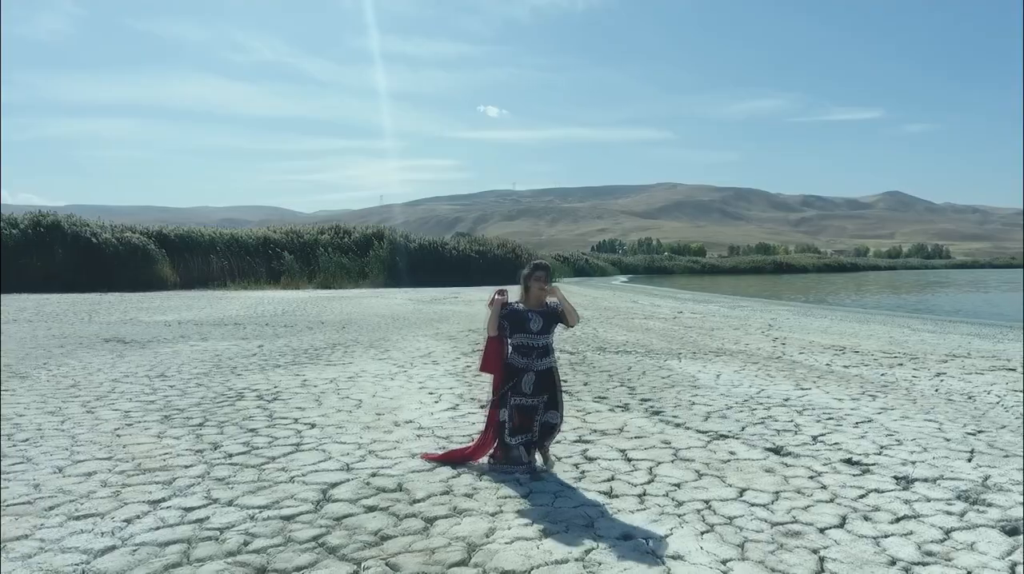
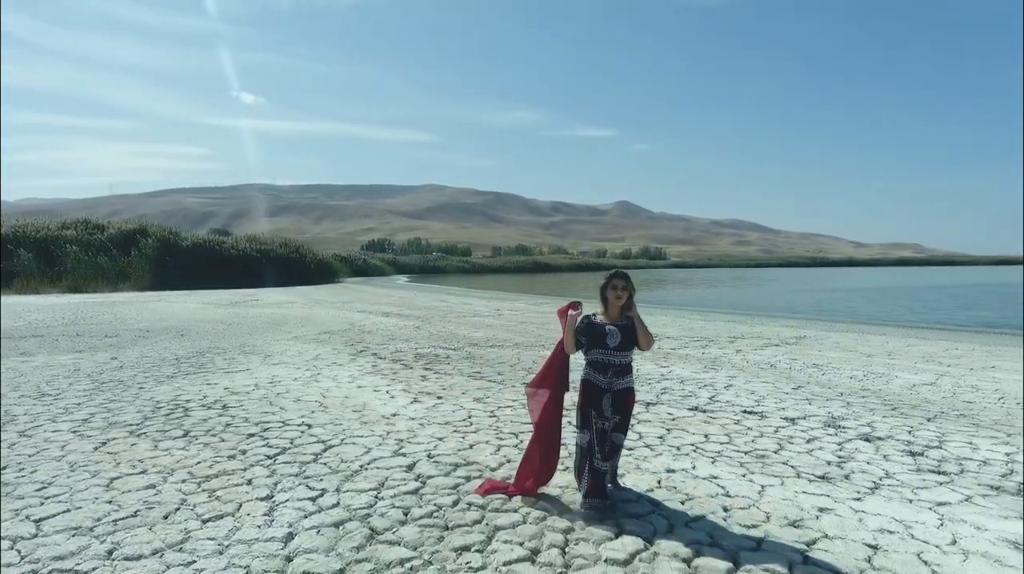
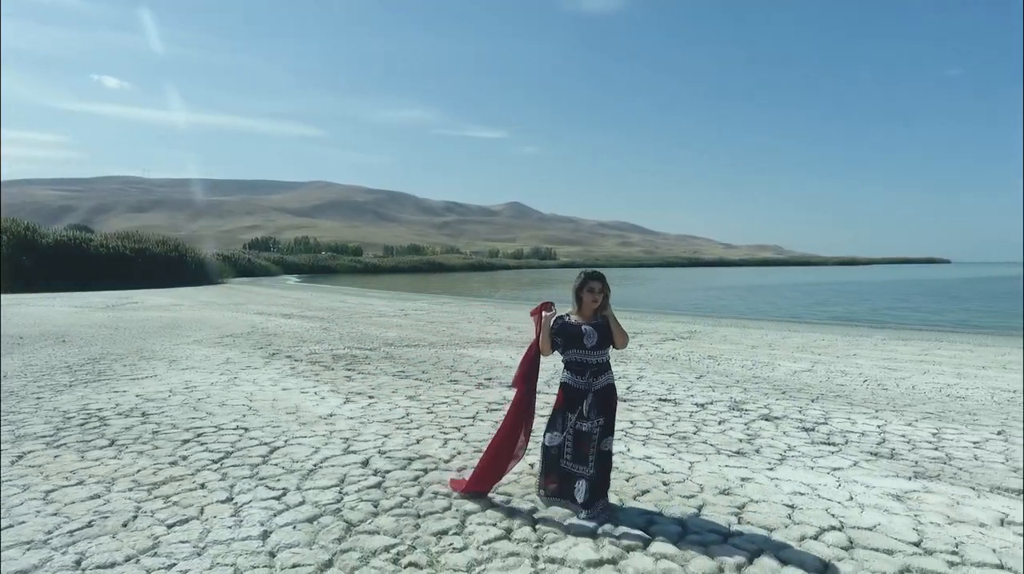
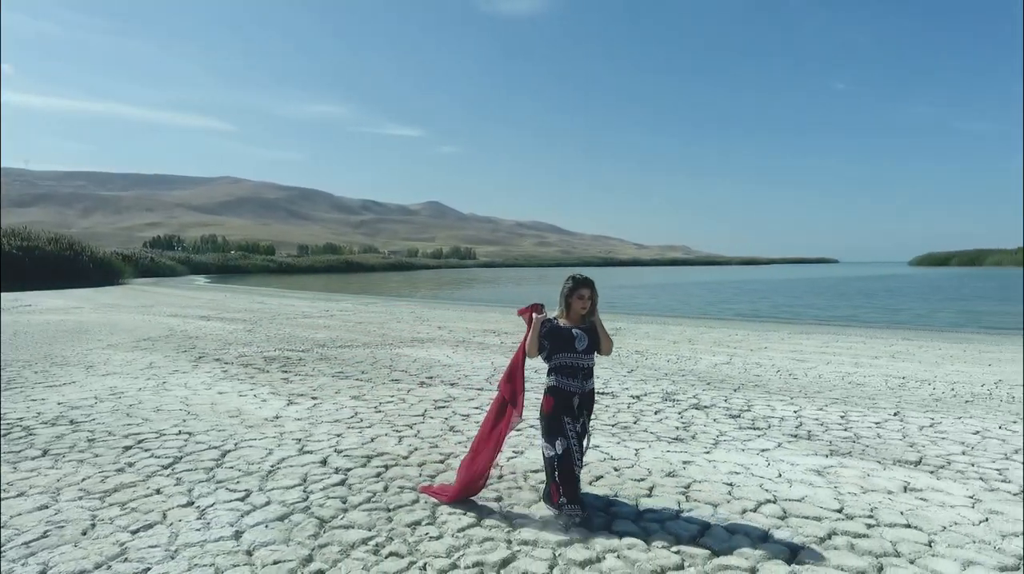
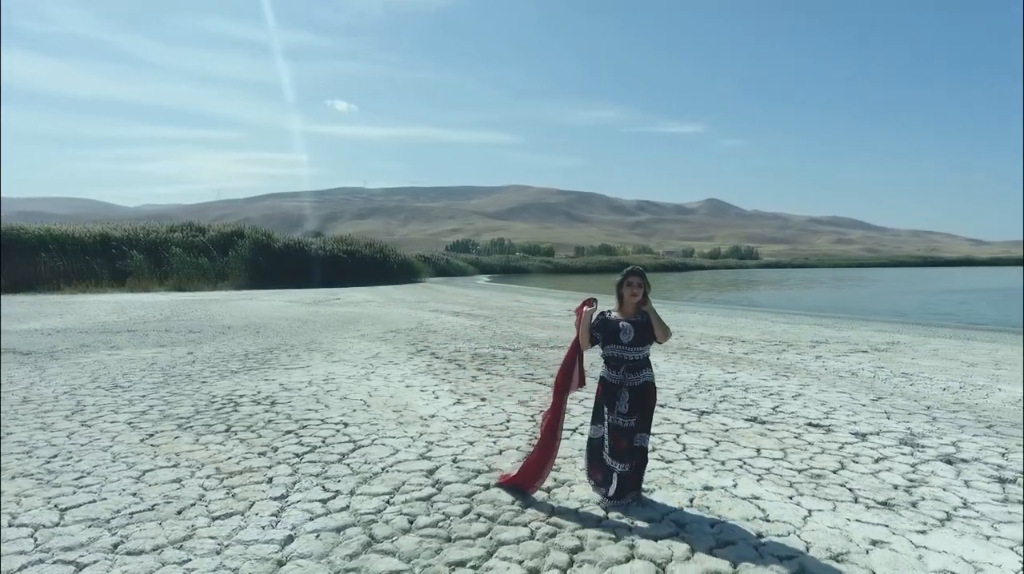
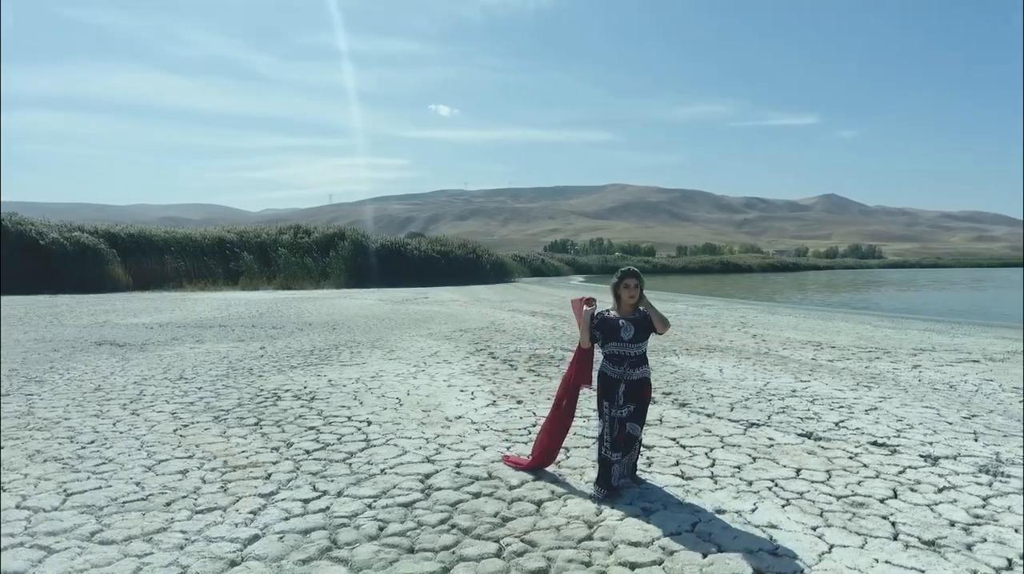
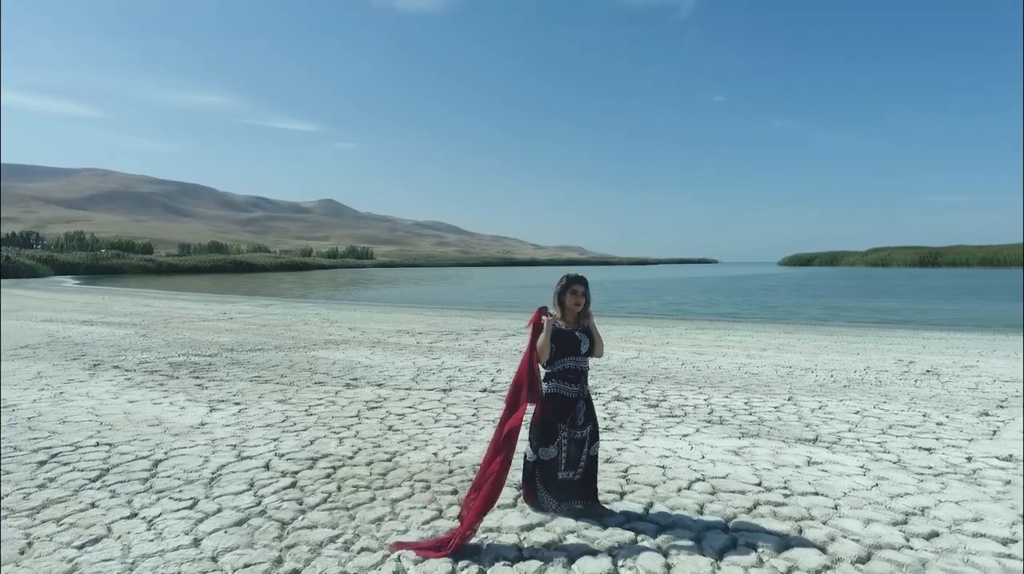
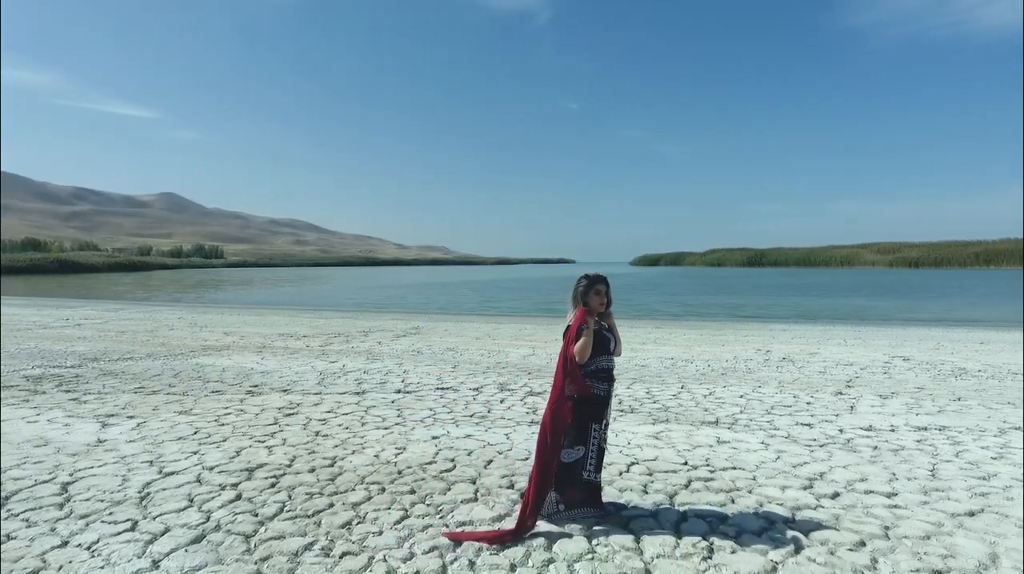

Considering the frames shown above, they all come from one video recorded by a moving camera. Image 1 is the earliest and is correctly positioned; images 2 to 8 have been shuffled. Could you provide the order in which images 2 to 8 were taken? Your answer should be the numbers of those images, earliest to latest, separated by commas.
6, 5, 2, 3, 4, 7, 8
